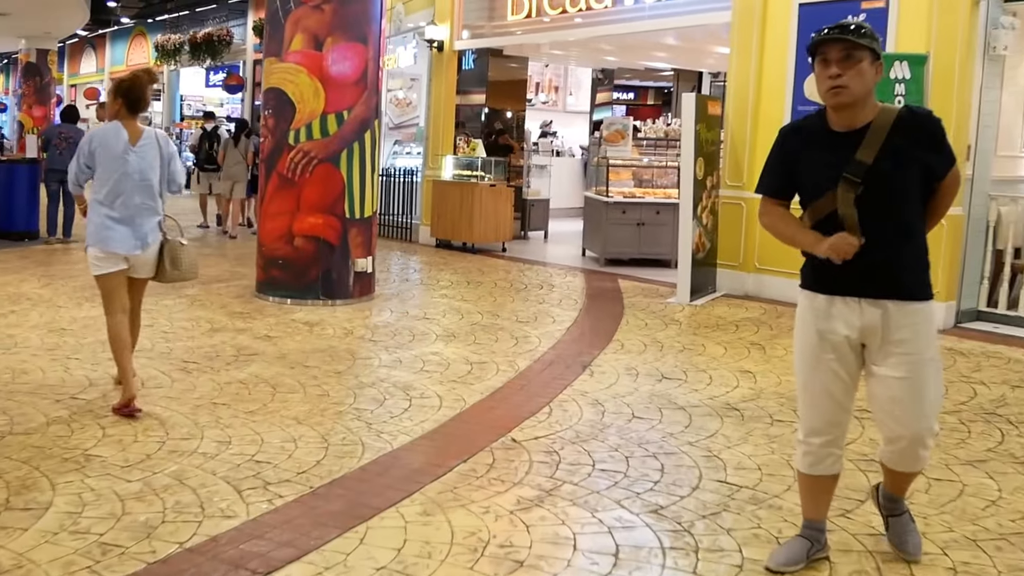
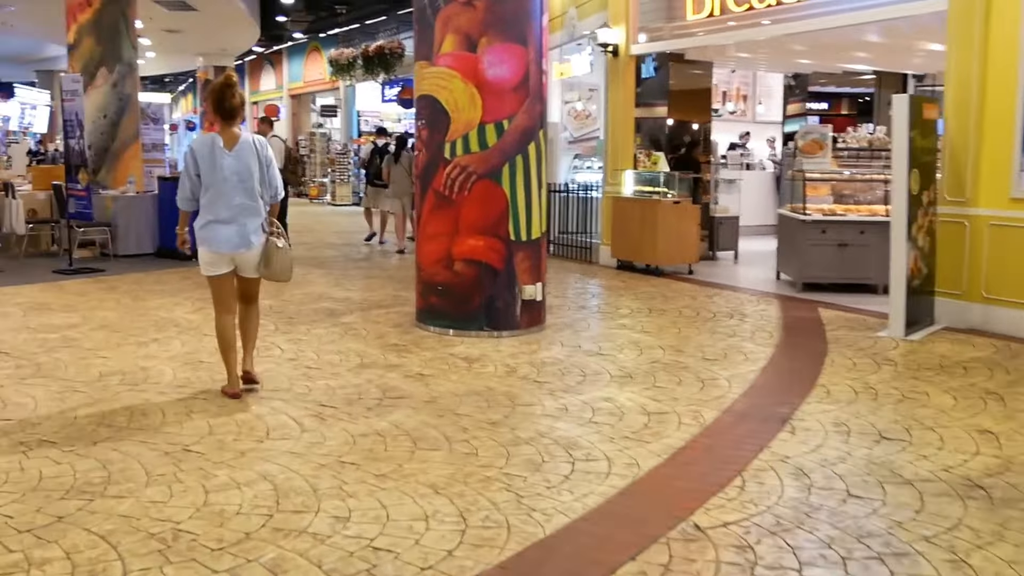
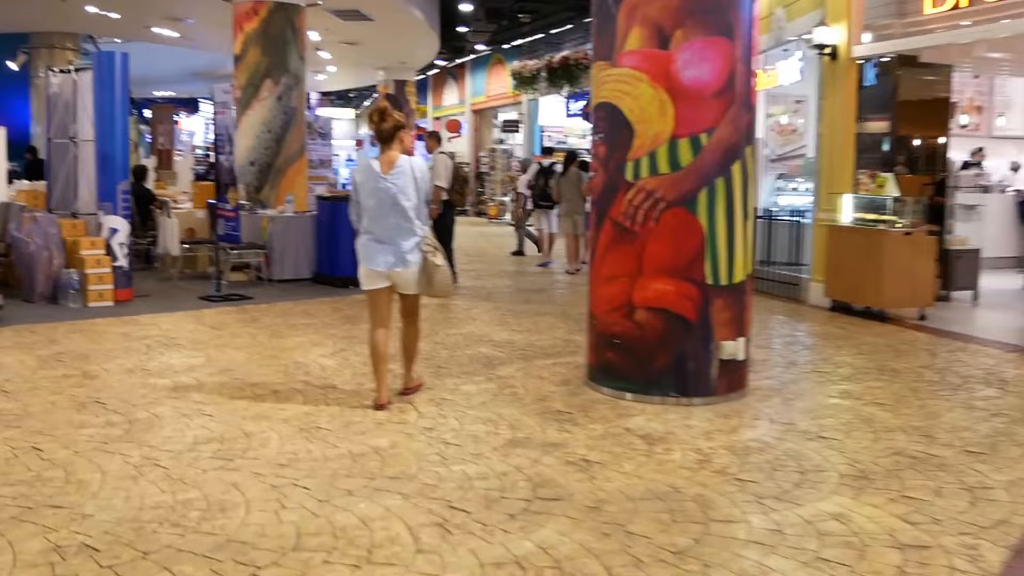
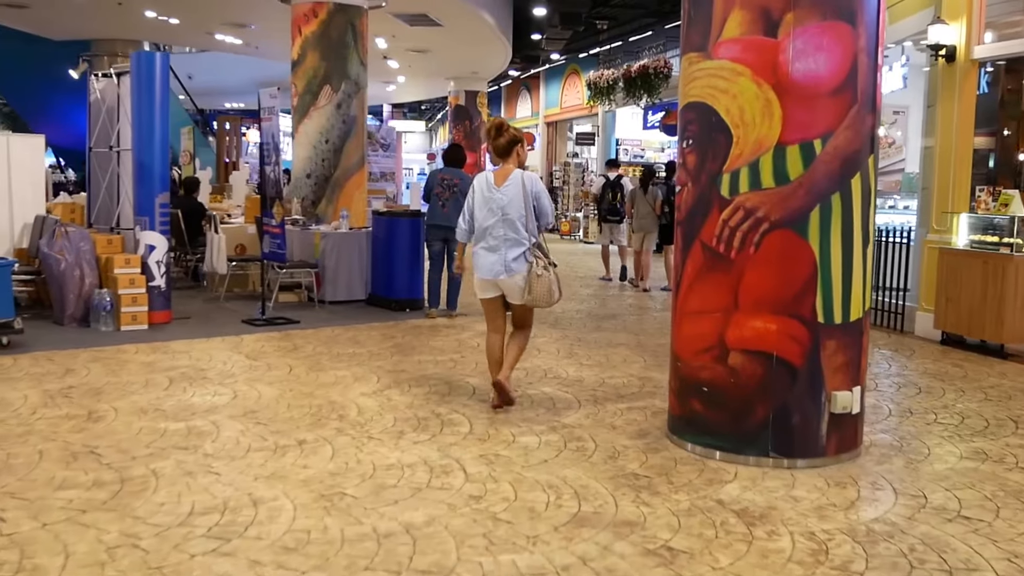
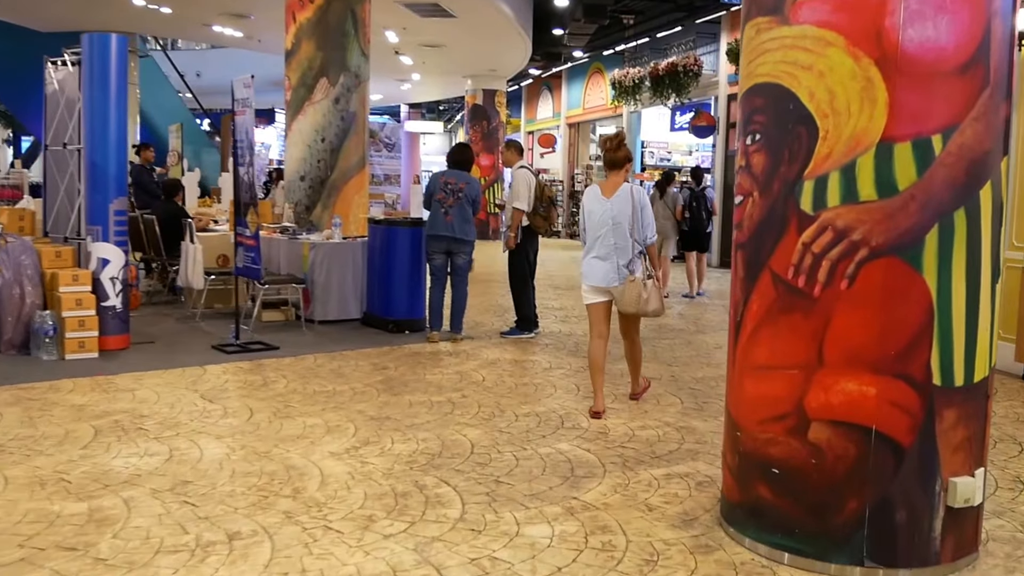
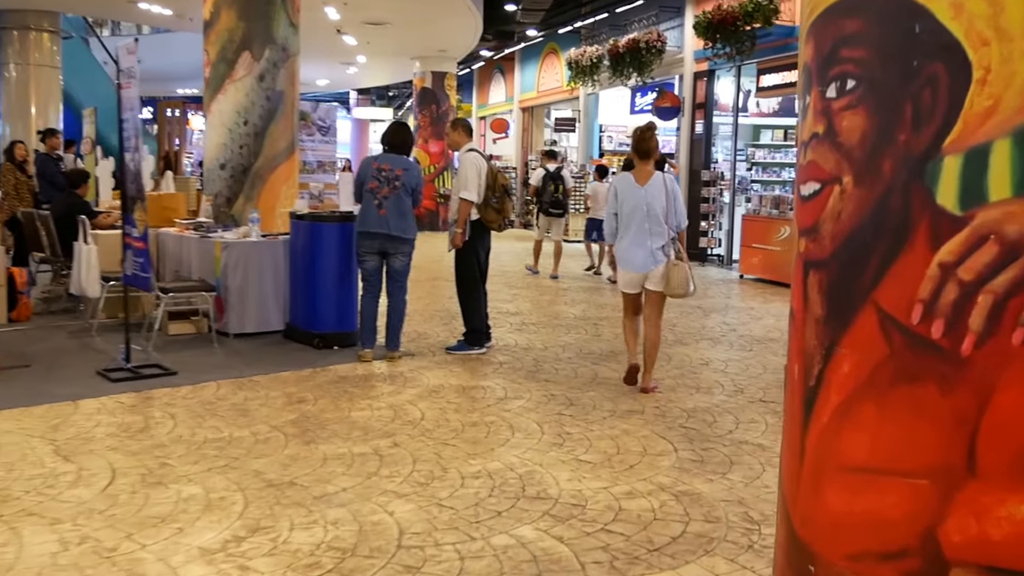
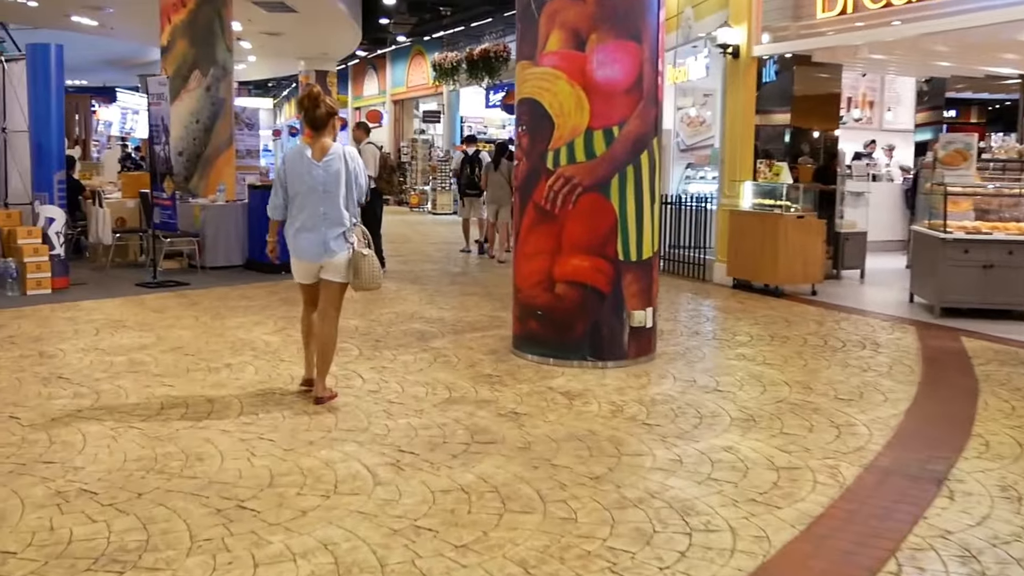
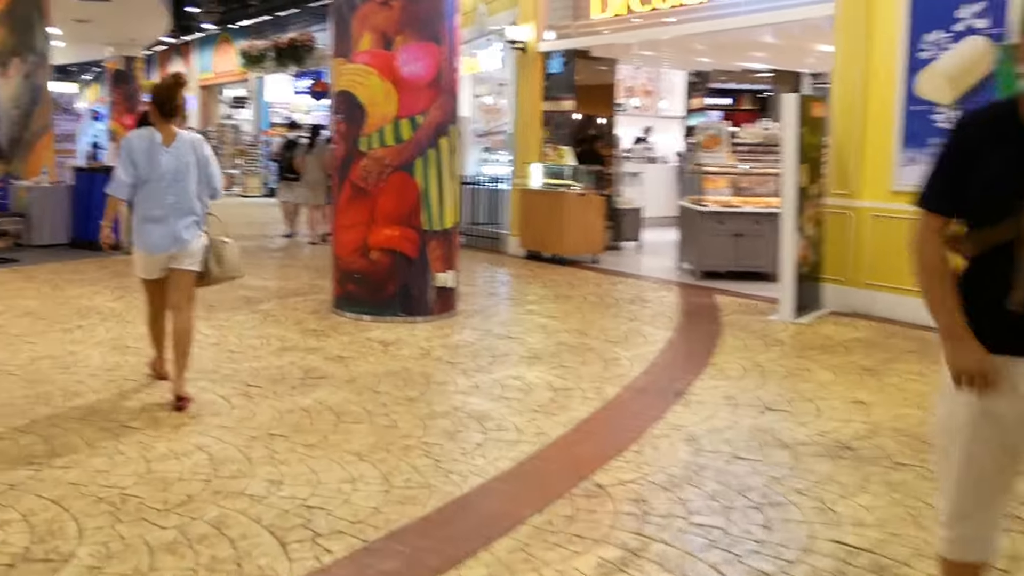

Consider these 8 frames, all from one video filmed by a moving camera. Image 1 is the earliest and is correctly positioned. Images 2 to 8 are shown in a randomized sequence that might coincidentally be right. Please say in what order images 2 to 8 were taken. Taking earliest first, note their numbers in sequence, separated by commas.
8, 2, 7, 3, 4, 5, 6
